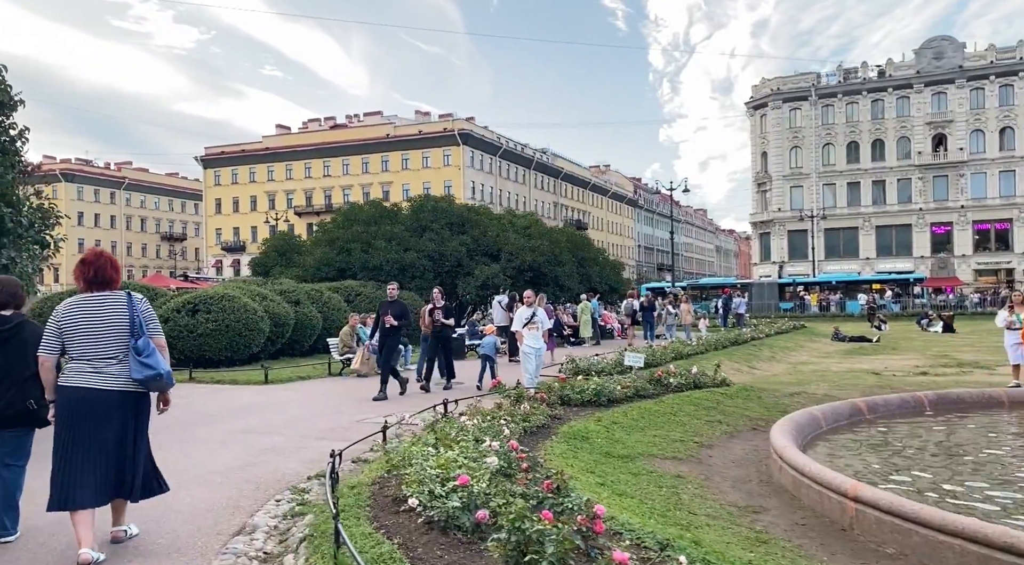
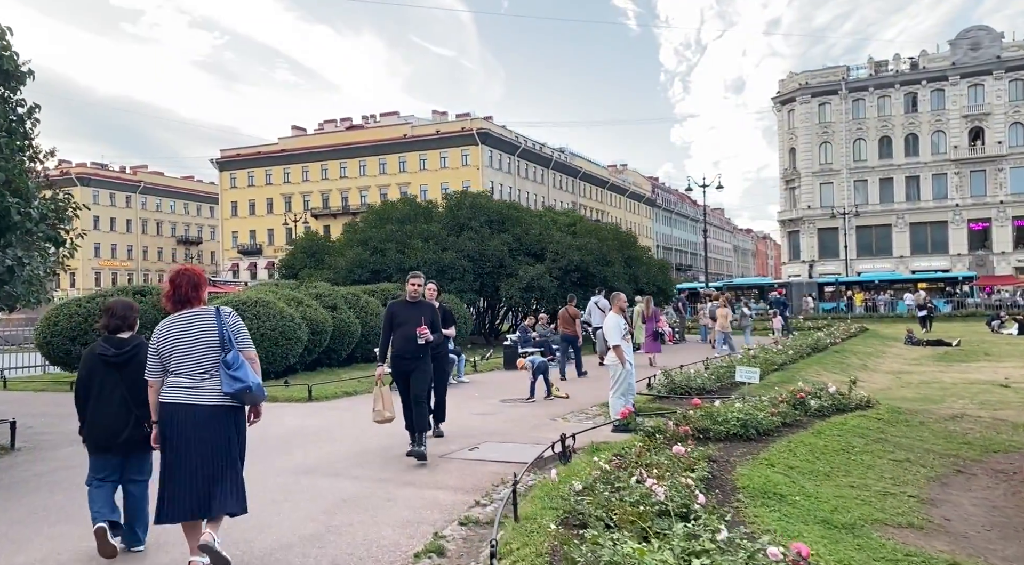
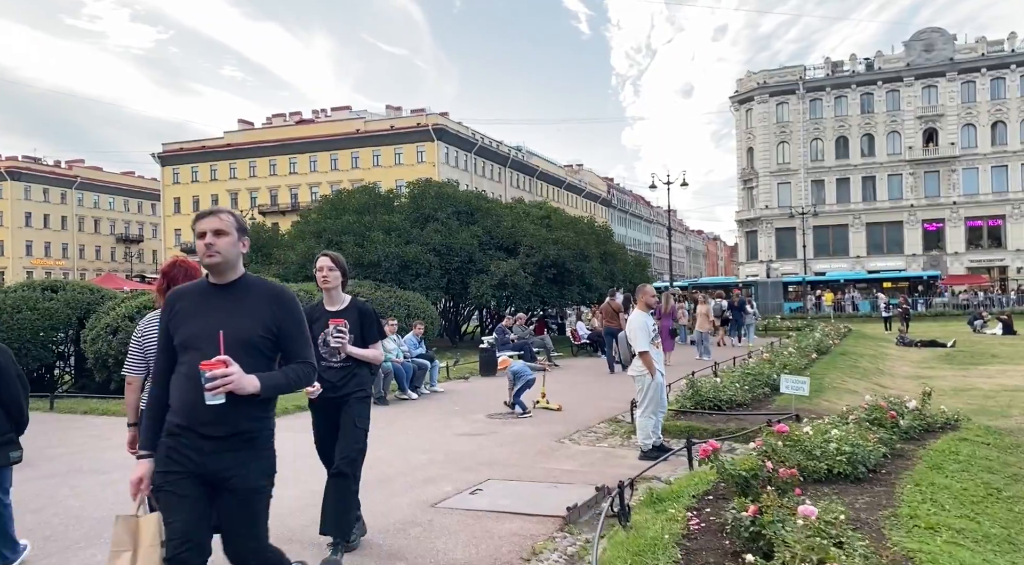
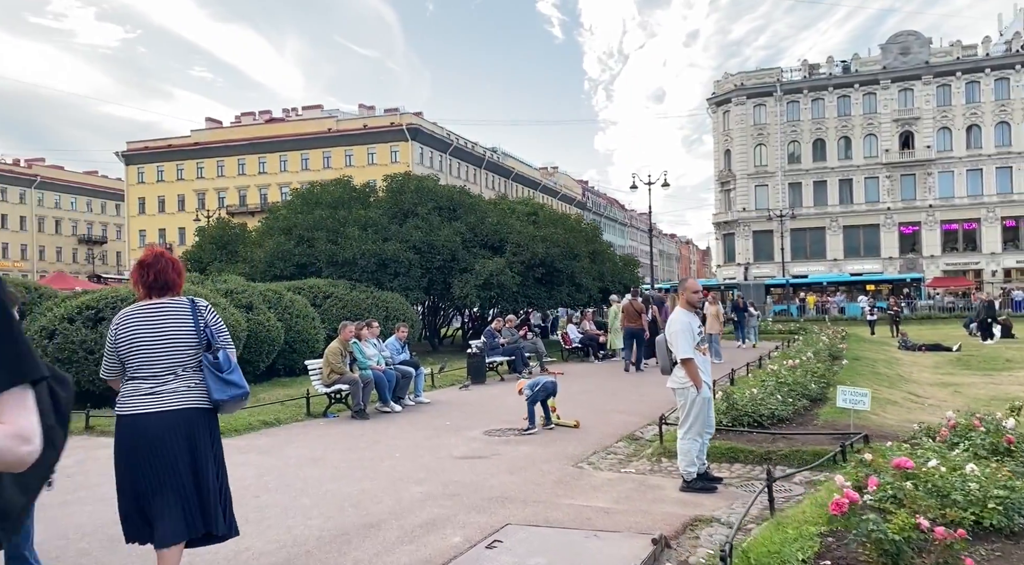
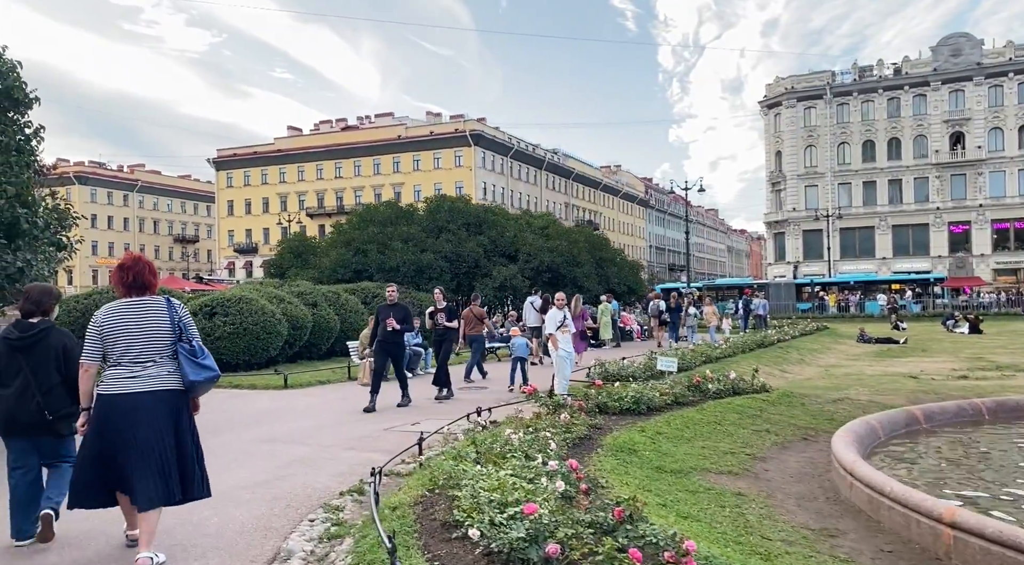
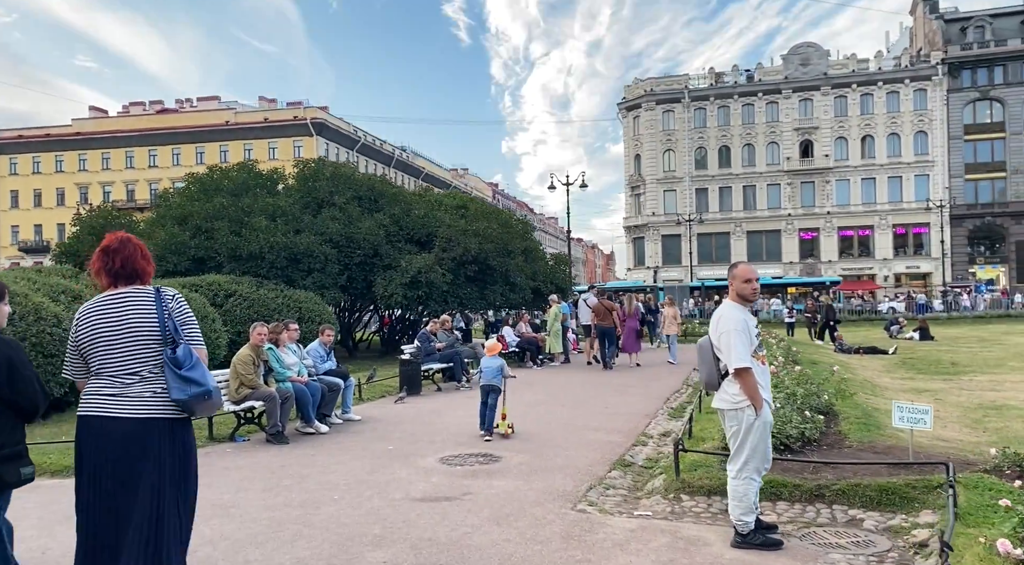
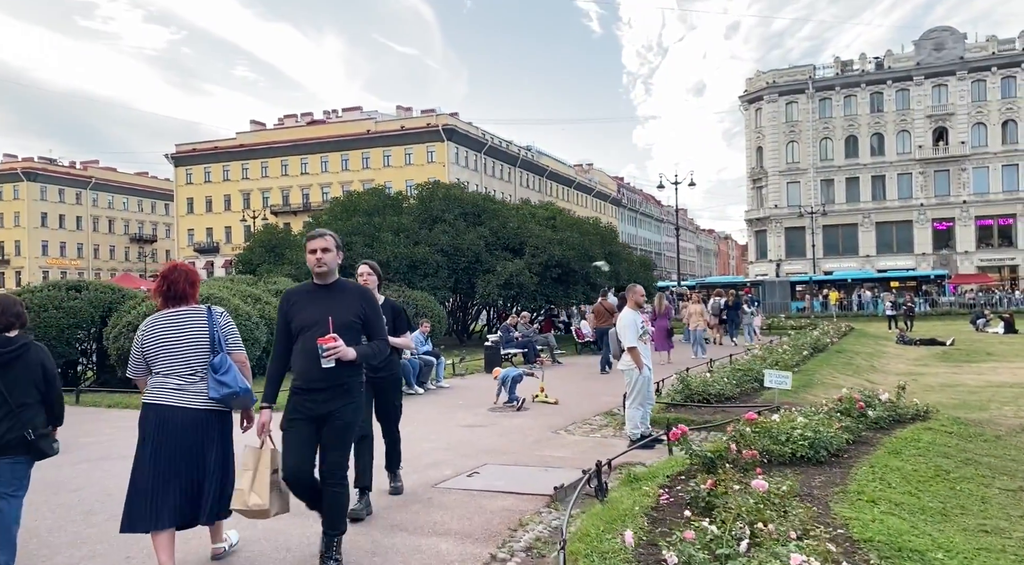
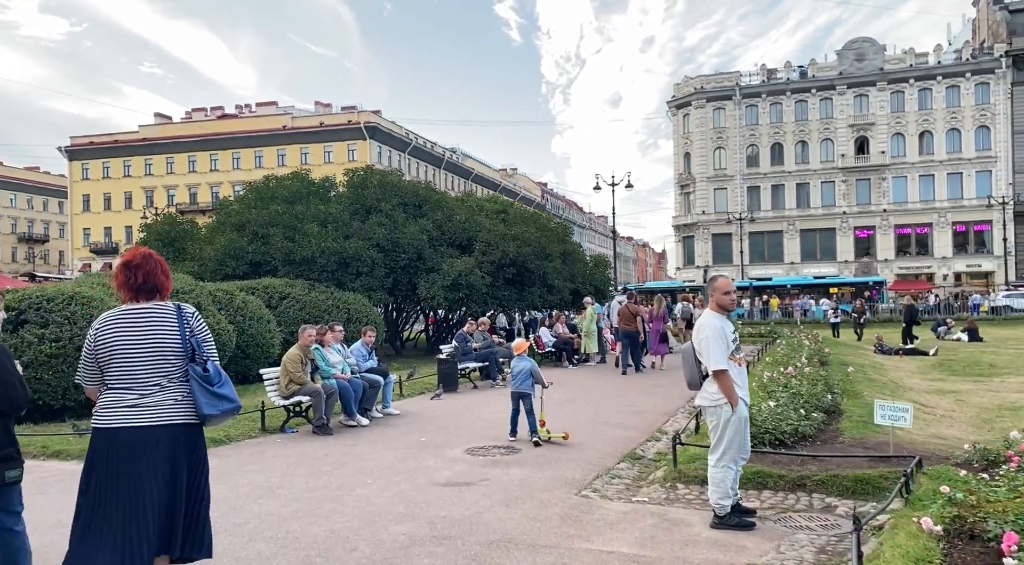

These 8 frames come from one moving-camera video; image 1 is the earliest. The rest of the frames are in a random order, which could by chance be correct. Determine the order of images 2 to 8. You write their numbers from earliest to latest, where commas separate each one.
5, 2, 7, 3, 4, 8, 6
